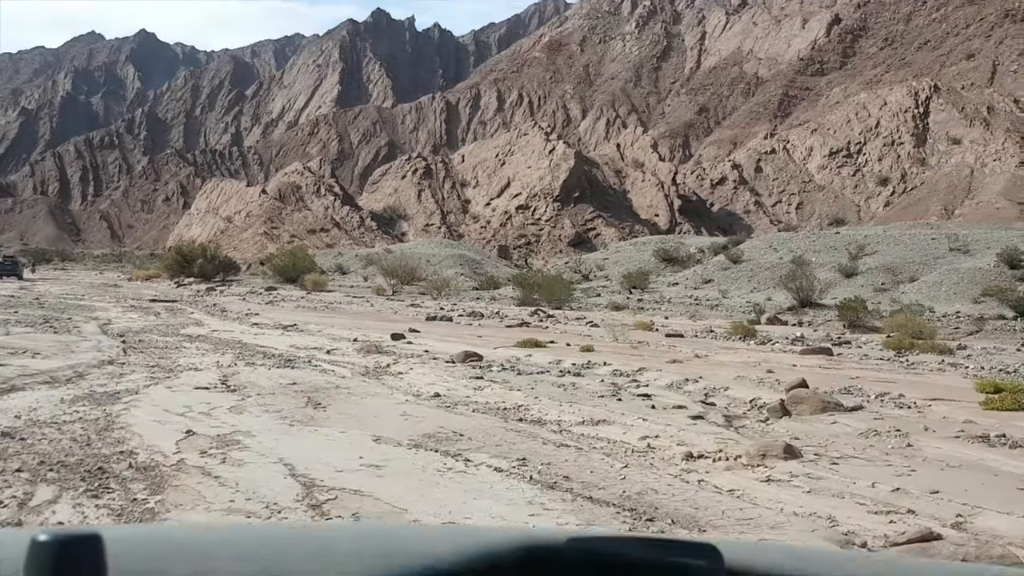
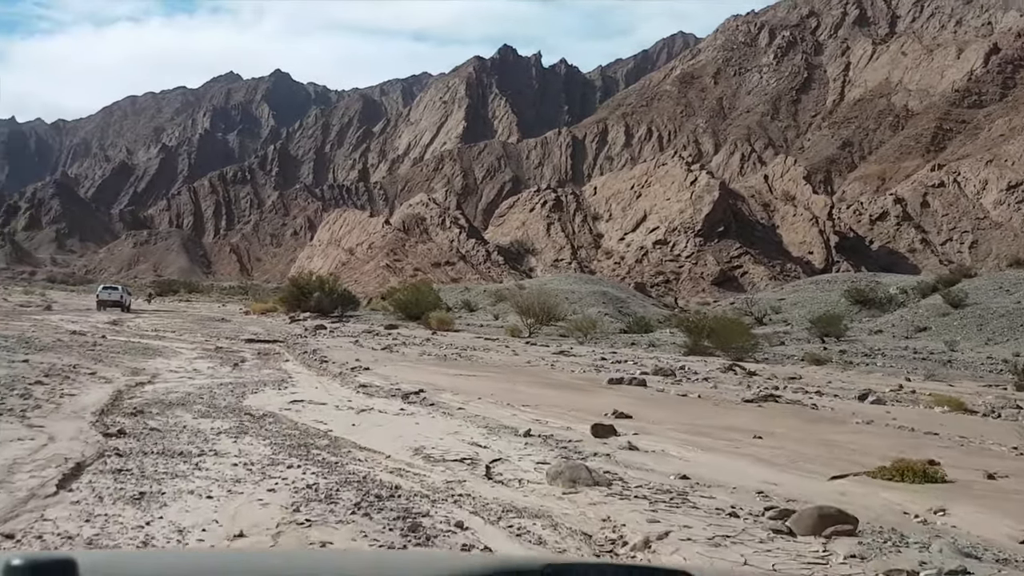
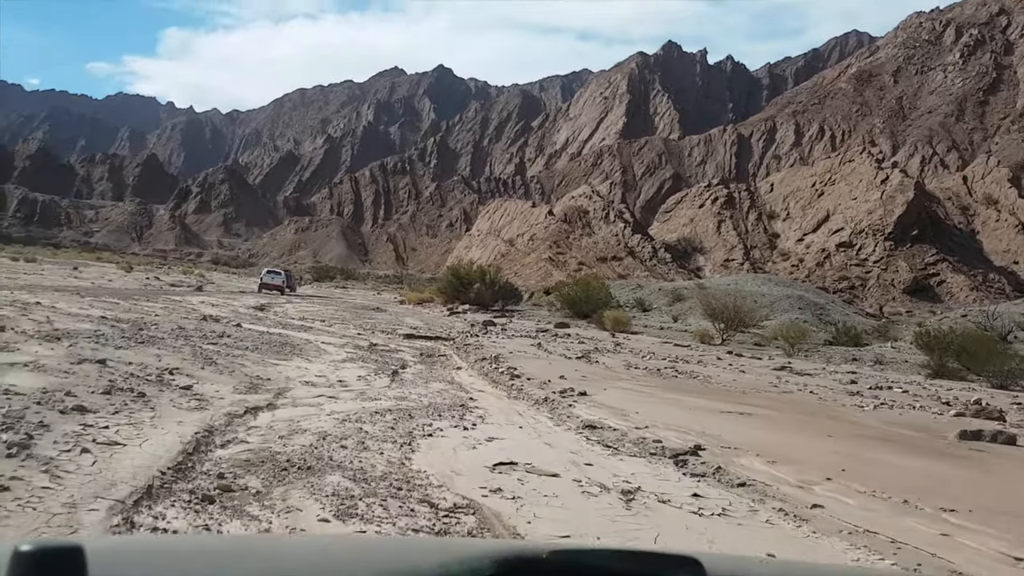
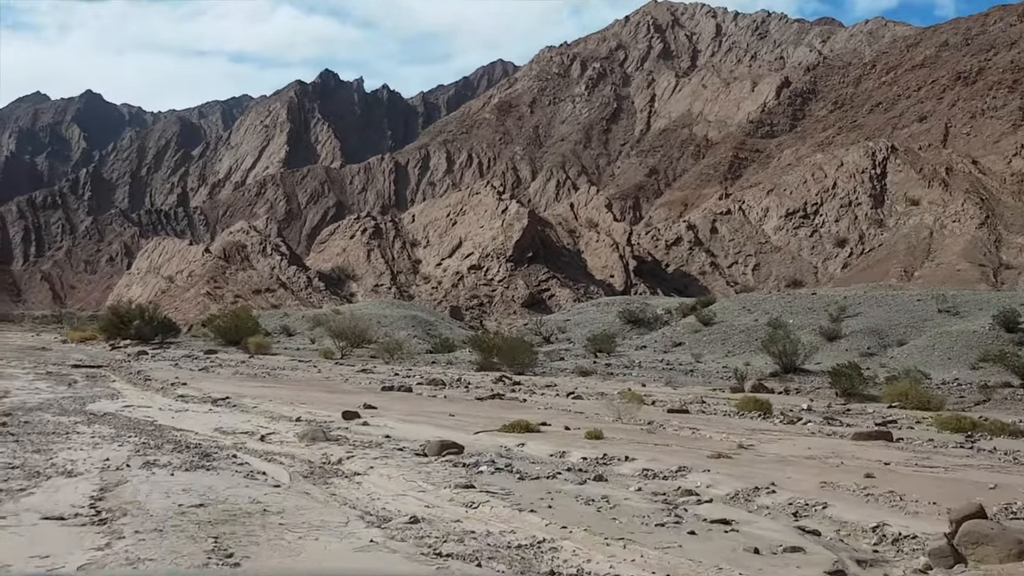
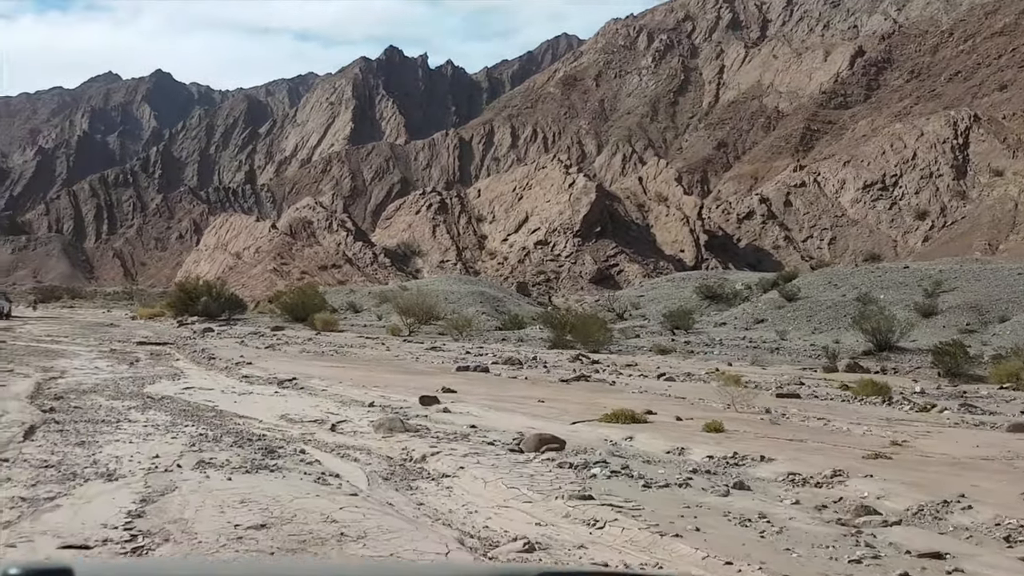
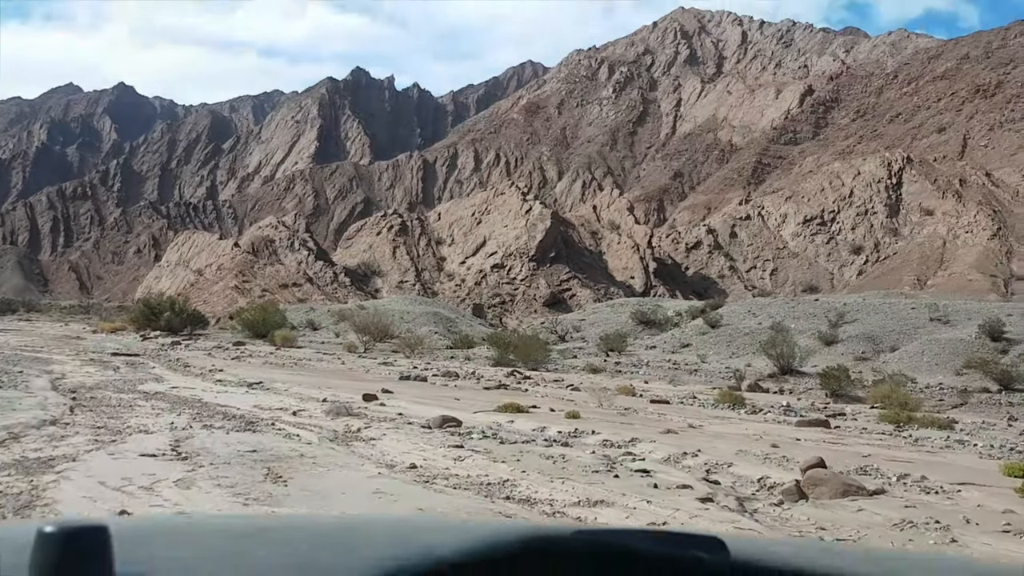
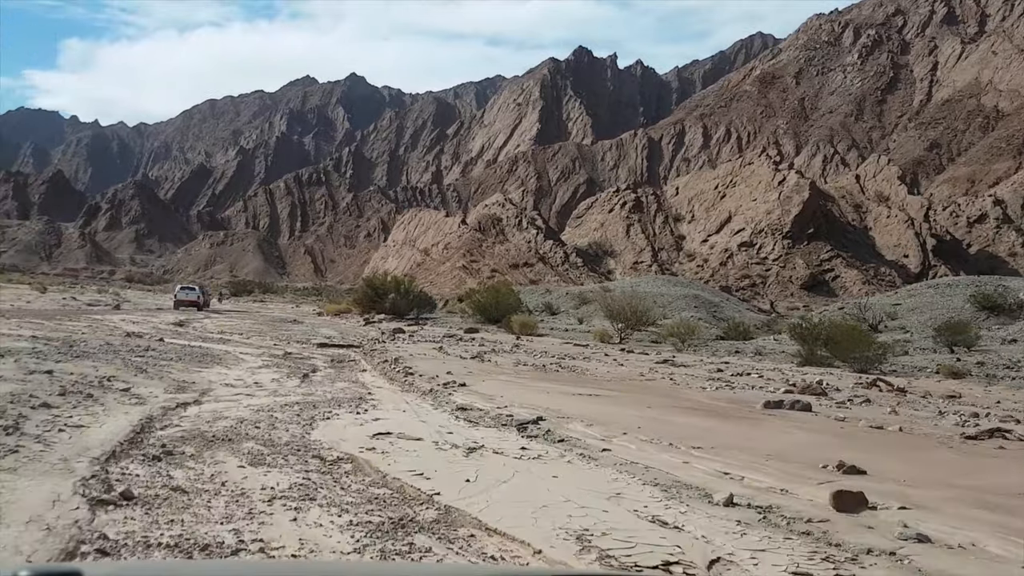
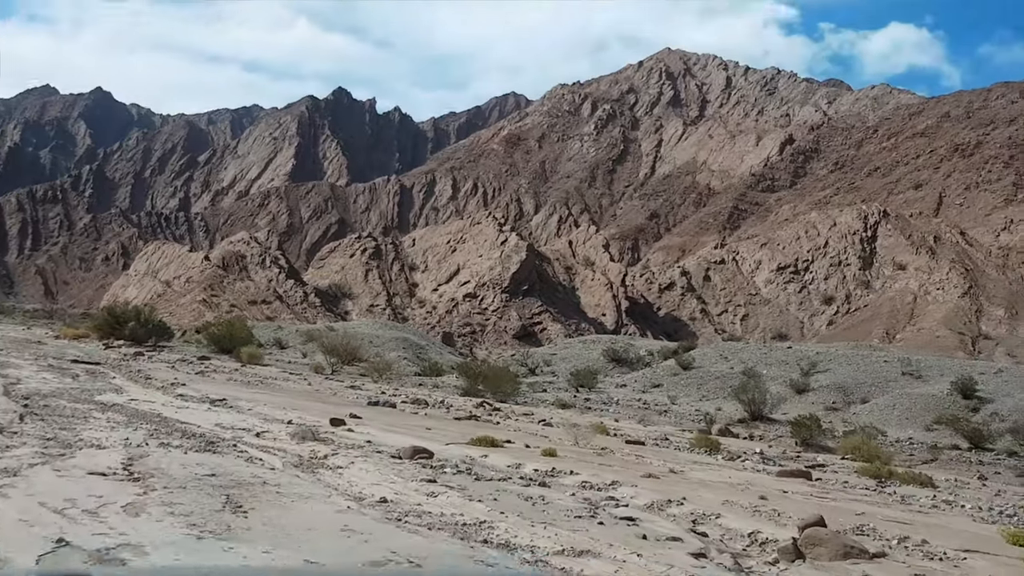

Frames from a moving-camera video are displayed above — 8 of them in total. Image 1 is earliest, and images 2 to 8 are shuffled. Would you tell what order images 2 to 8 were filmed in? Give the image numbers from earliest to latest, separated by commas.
6, 8, 4, 5, 2, 7, 3
